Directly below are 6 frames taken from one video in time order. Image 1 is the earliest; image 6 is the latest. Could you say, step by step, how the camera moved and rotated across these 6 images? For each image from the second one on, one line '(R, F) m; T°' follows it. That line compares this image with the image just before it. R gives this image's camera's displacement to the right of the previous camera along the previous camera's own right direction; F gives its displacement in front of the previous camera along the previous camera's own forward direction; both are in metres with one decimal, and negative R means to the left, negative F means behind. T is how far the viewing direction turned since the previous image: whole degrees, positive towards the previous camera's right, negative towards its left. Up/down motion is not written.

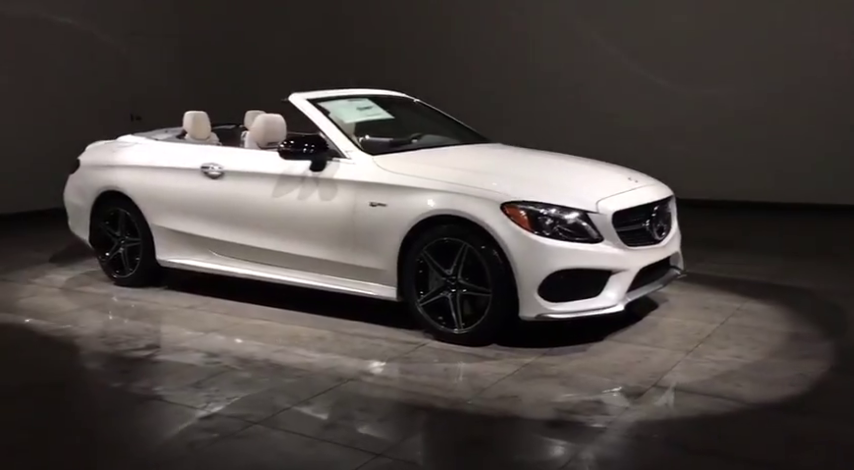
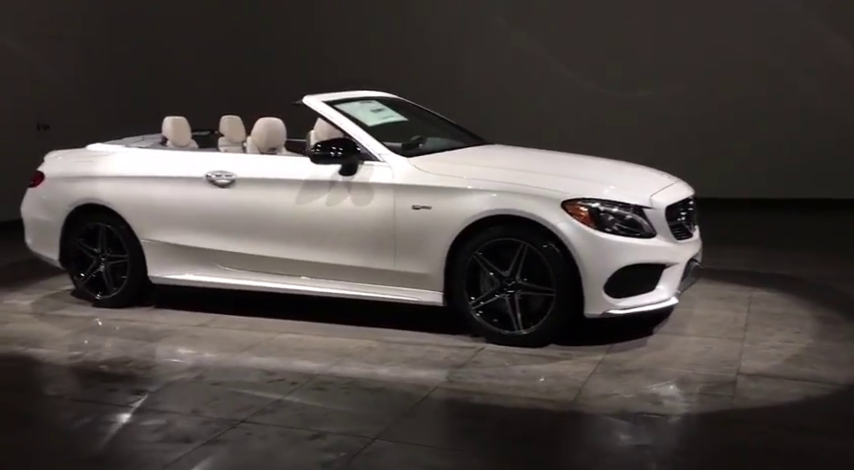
(-1.1, +0.2) m; +10°
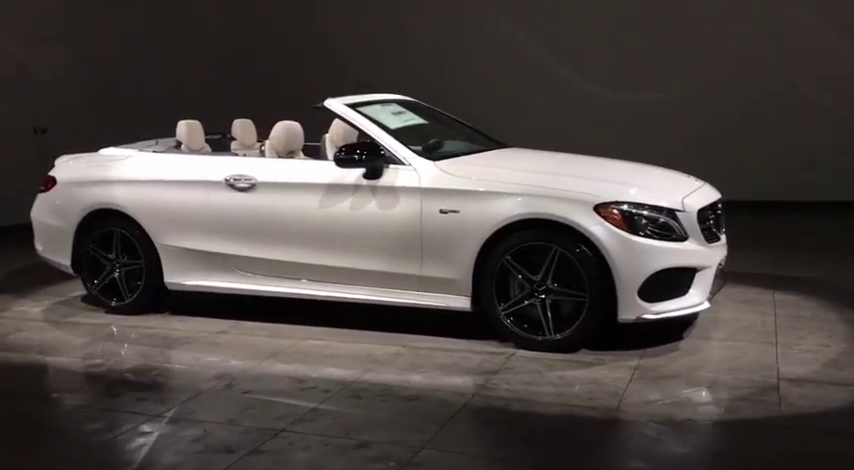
(-0.3, +0.1) m; +1°
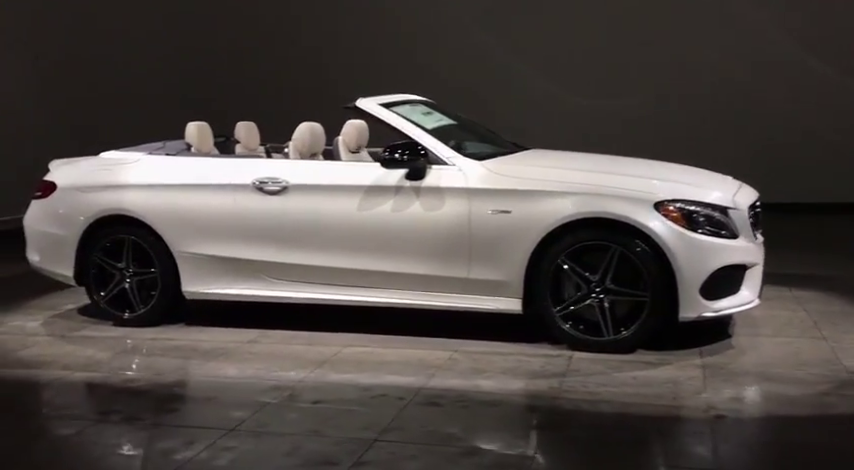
(-0.8, +0.2) m; +6°
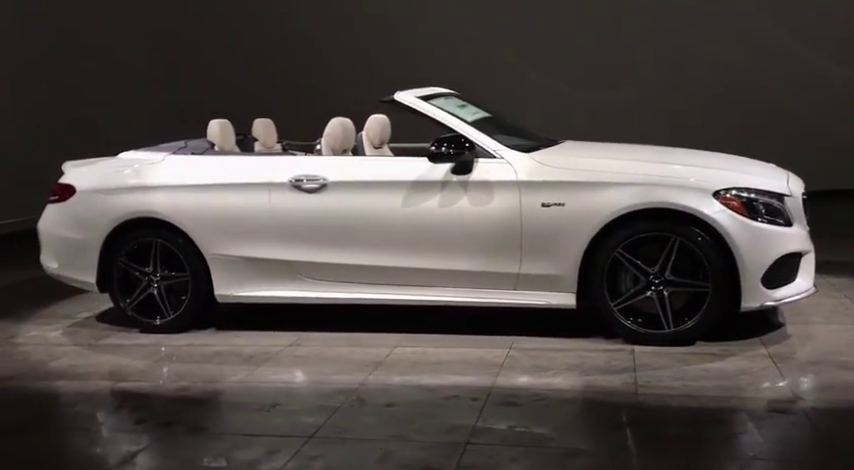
(-0.5, +0.2) m; +3°
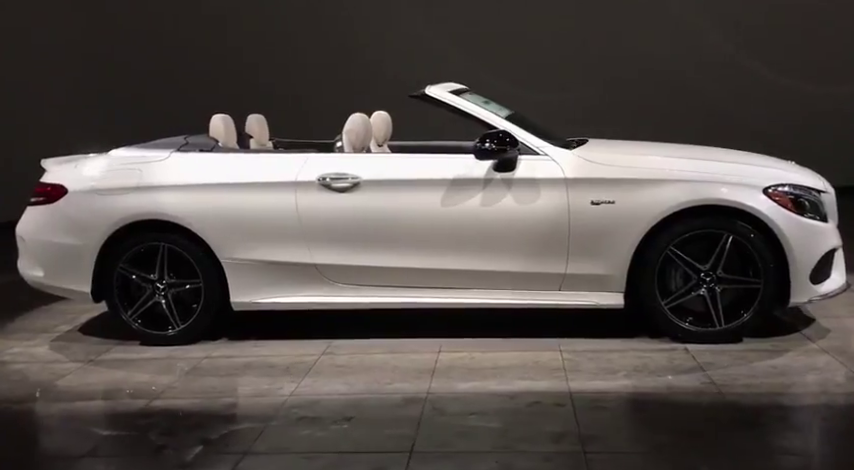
(-0.9, +0.3) m; +8°
